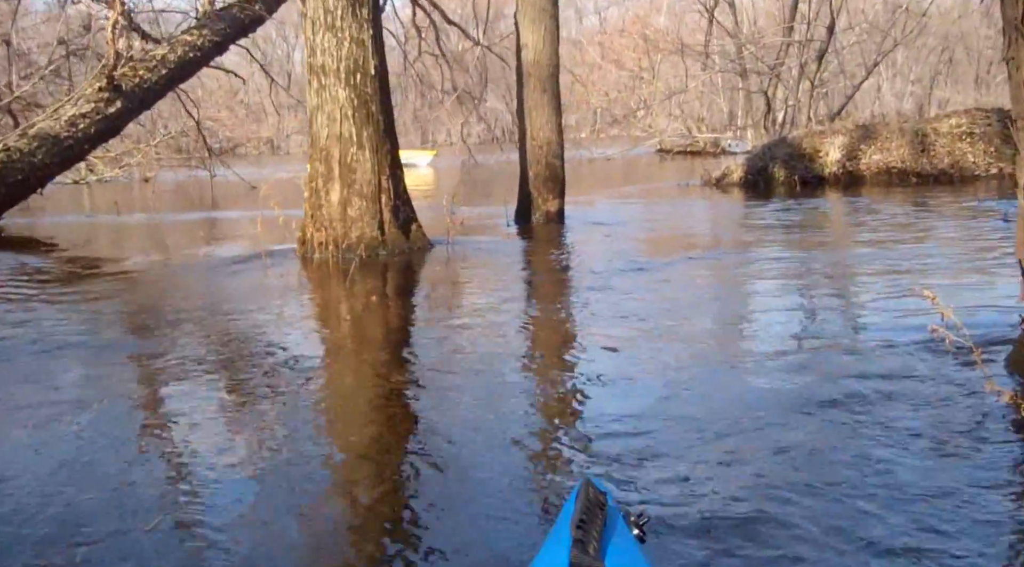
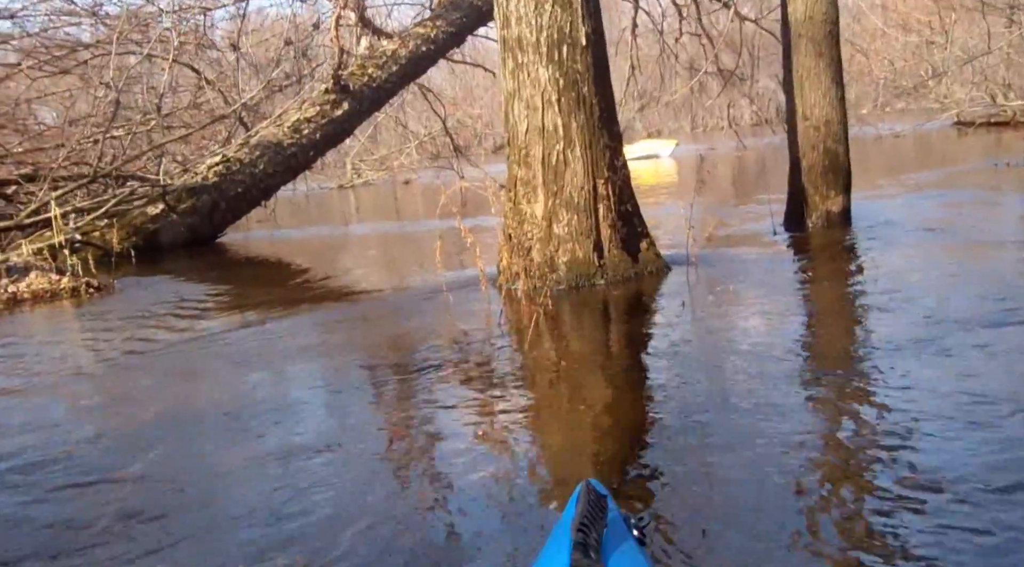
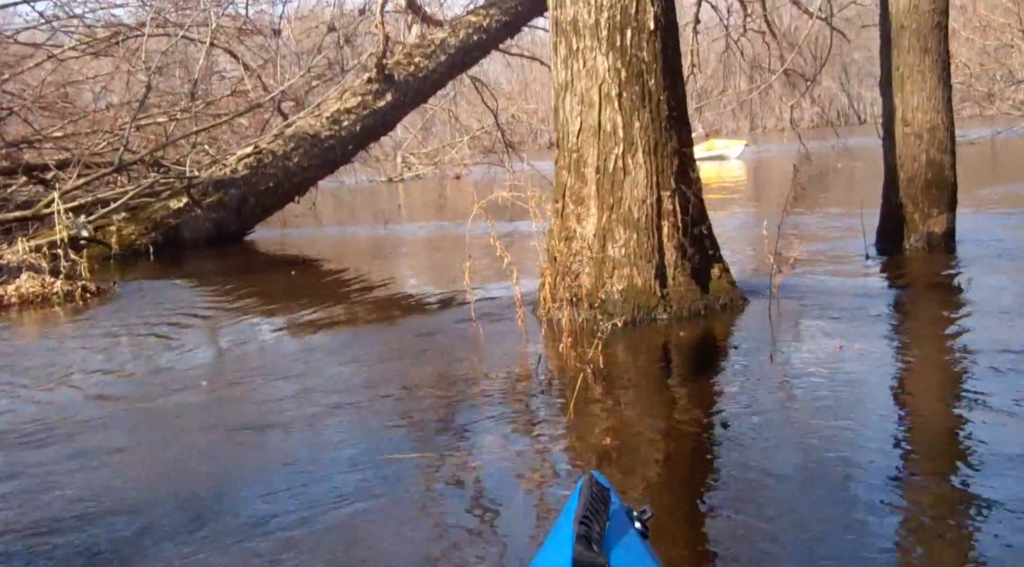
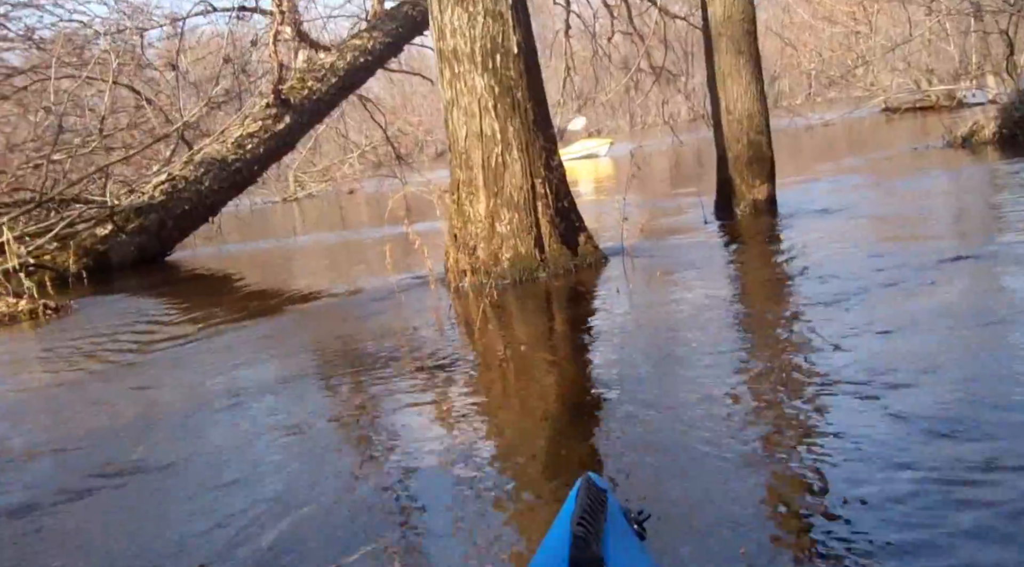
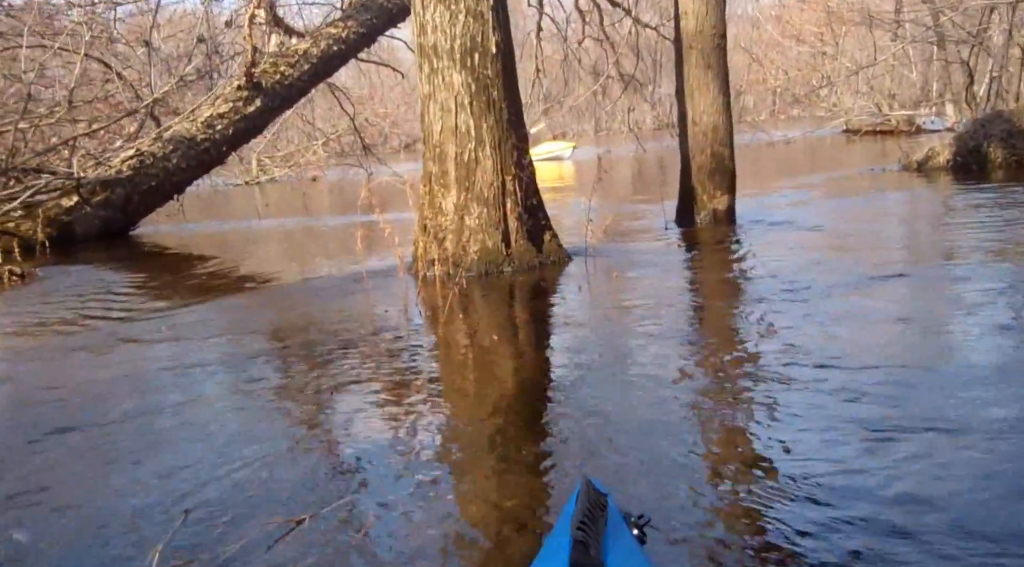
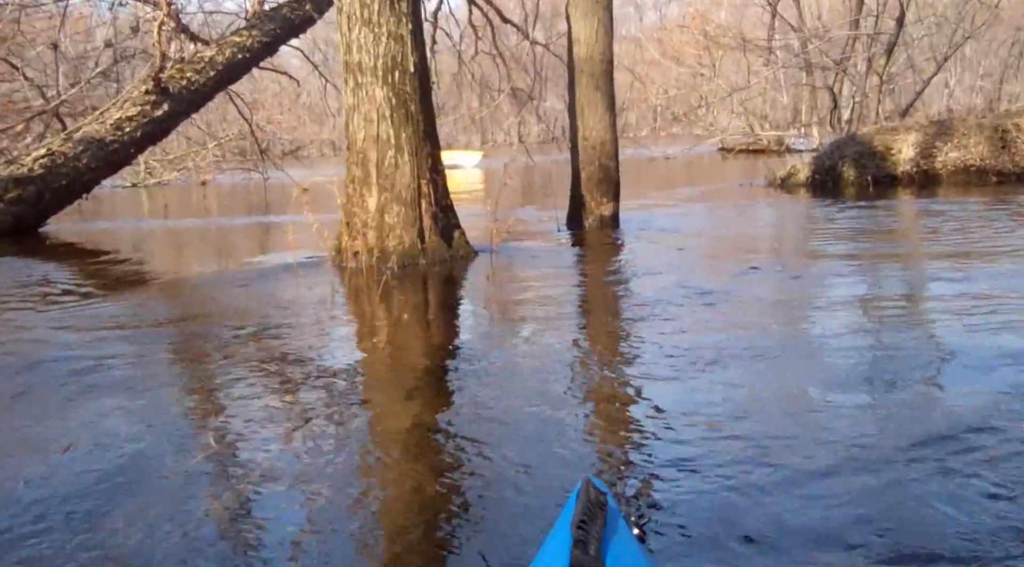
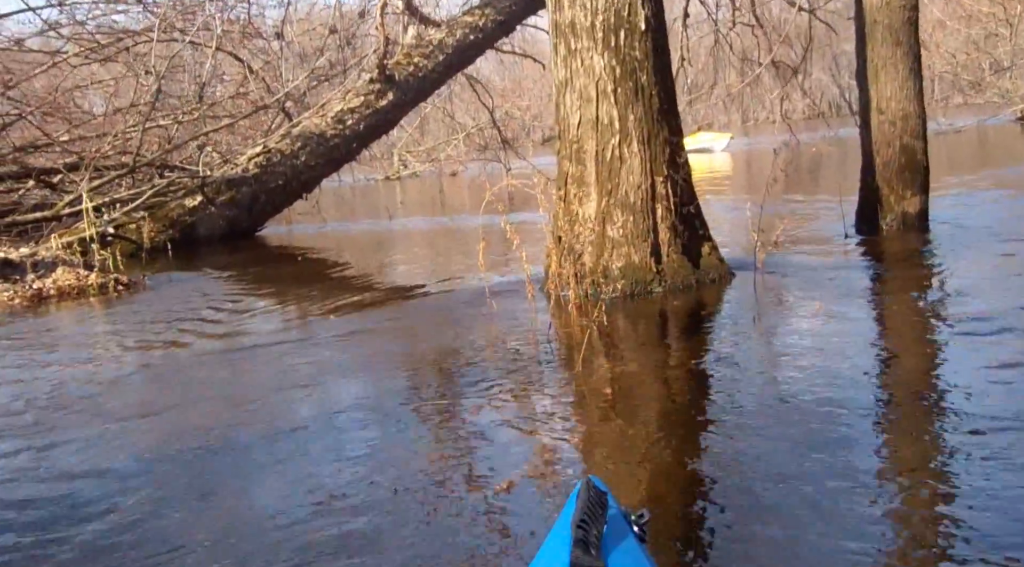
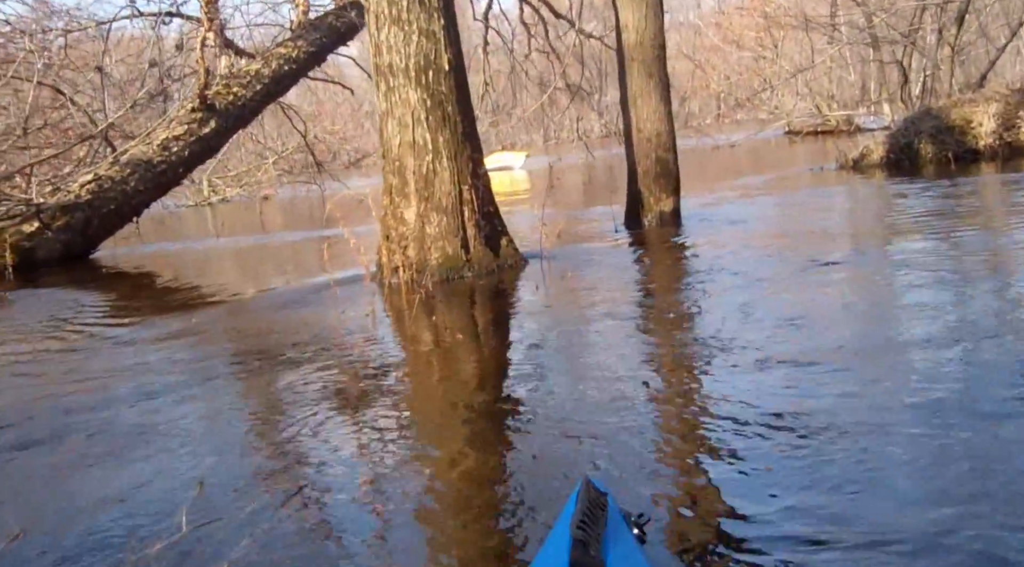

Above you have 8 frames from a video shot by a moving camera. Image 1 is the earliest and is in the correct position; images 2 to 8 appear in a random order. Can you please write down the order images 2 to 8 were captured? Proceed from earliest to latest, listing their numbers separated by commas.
6, 8, 5, 4, 2, 7, 3
